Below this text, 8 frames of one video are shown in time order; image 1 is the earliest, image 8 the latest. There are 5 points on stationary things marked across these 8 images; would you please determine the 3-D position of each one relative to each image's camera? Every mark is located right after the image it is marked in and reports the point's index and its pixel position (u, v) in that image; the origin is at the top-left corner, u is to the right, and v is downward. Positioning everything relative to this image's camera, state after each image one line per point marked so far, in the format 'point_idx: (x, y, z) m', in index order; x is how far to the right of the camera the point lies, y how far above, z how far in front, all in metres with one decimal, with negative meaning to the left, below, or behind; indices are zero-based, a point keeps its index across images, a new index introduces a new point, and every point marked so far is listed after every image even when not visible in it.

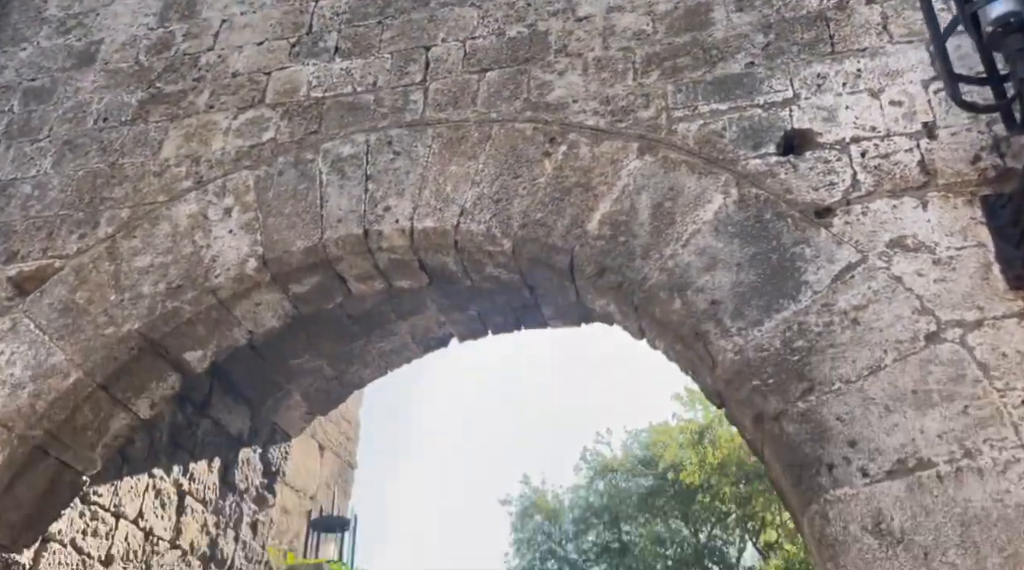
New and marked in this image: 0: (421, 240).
0: (-0.2, +0.1, +2.0) m
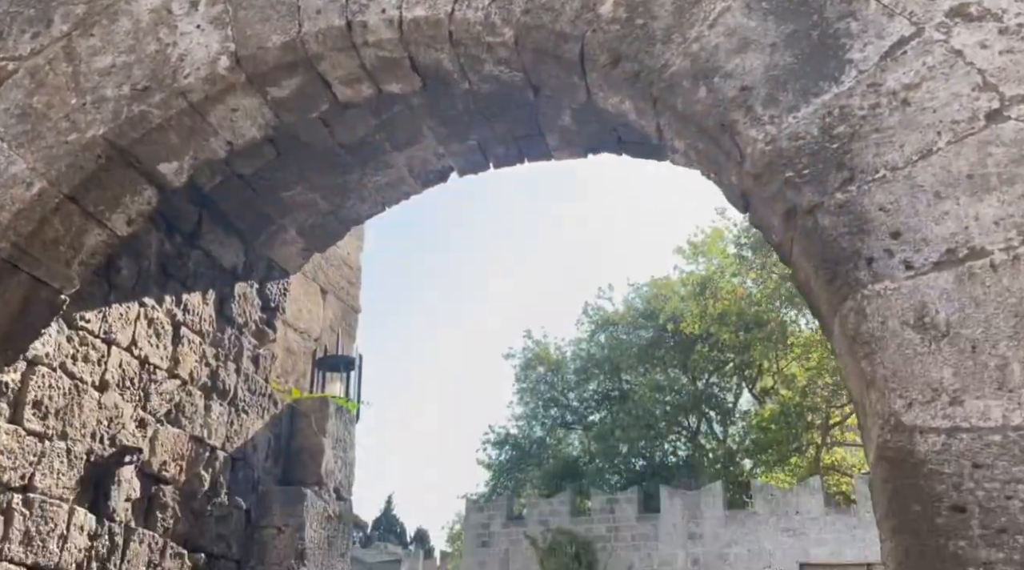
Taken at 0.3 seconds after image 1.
0: (-0.2, +0.6, +1.8) m
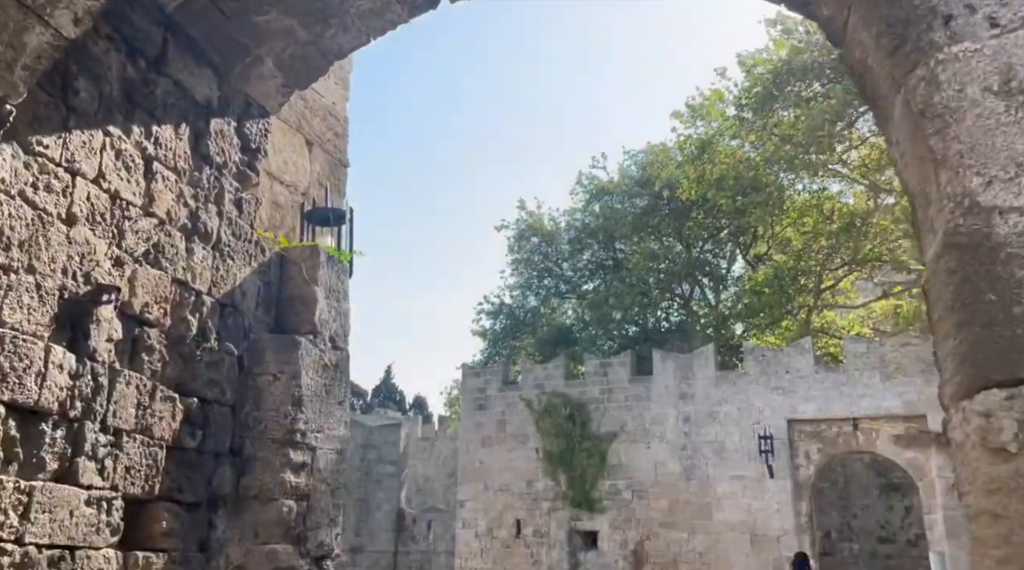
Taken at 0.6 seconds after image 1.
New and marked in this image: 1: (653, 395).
0: (-0.2, +0.9, +1.5) m
1: (+2.8, -2.2, +16.5) m
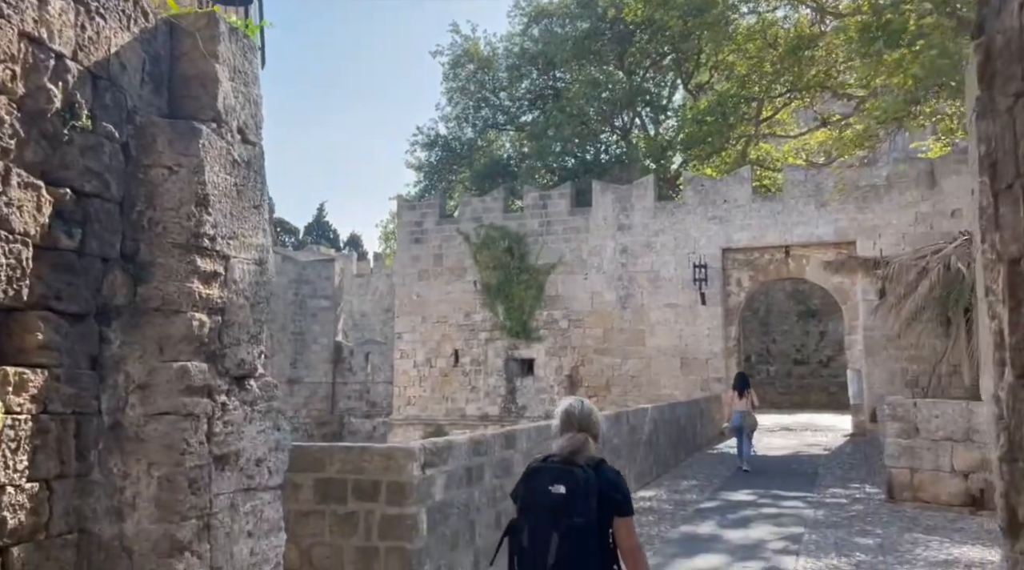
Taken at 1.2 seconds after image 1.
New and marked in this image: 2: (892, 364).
0: (-0.3, +1.3, +0.8) m
1: (+1.6, +1.2, +16.3) m
2: (+6.4, -1.4, +13.9) m
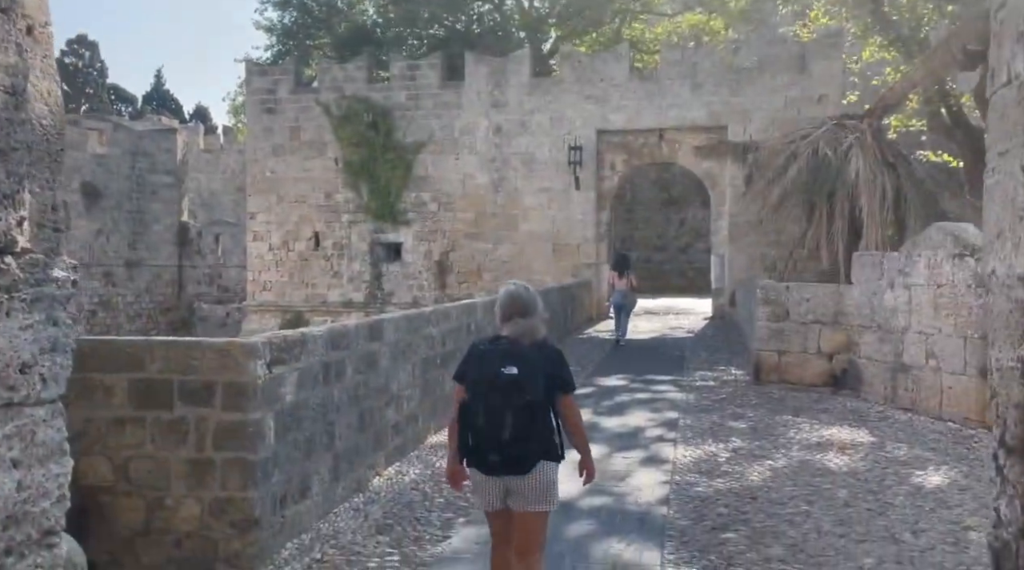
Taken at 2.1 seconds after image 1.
0: (-0.3, +1.4, -0.1) m
1: (-0.9, +3.4, +15.4) m
2: (+4.2, +0.6, +14.2) m
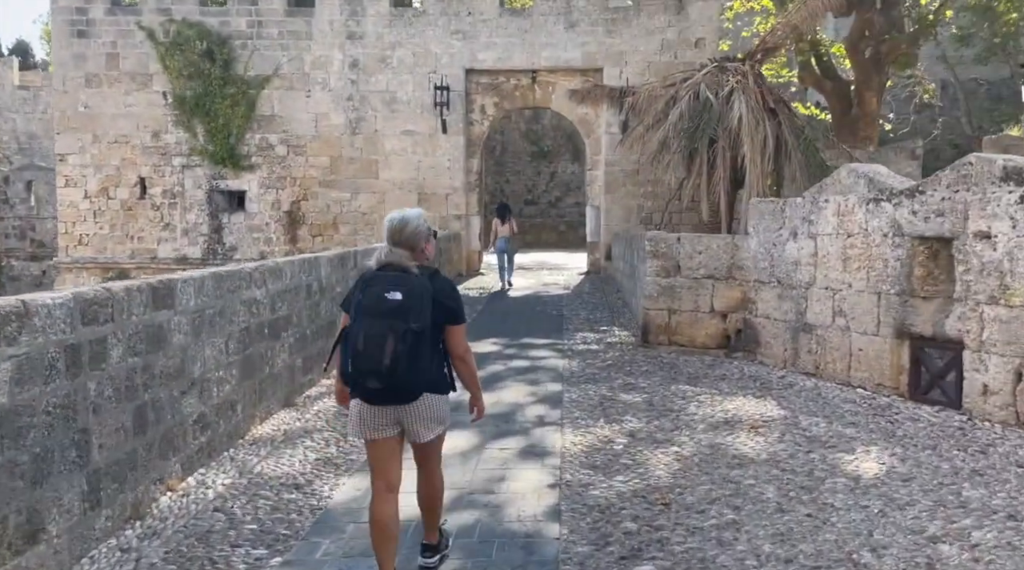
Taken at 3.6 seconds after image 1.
0: (-0.2, +1.4, -1.4) m
1: (-3.3, +4.2, +13.6) m
2: (+1.9, +1.4, +13.4) m
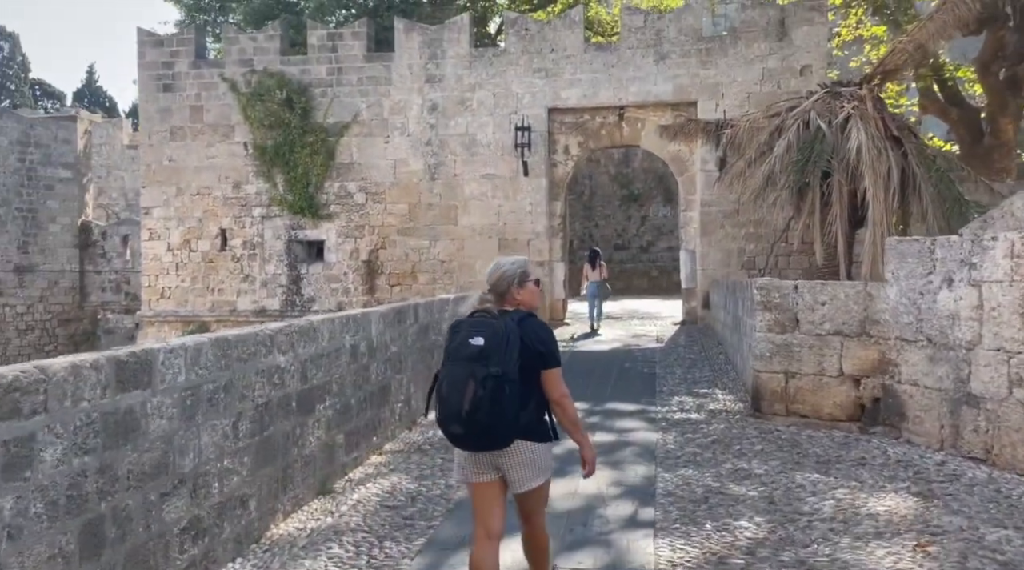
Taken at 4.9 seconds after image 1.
0: (-0.5, +1.4, -2.3) m
1: (-1.9, +3.4, +13.2) m
2: (+3.3, +0.6, +12.2) m
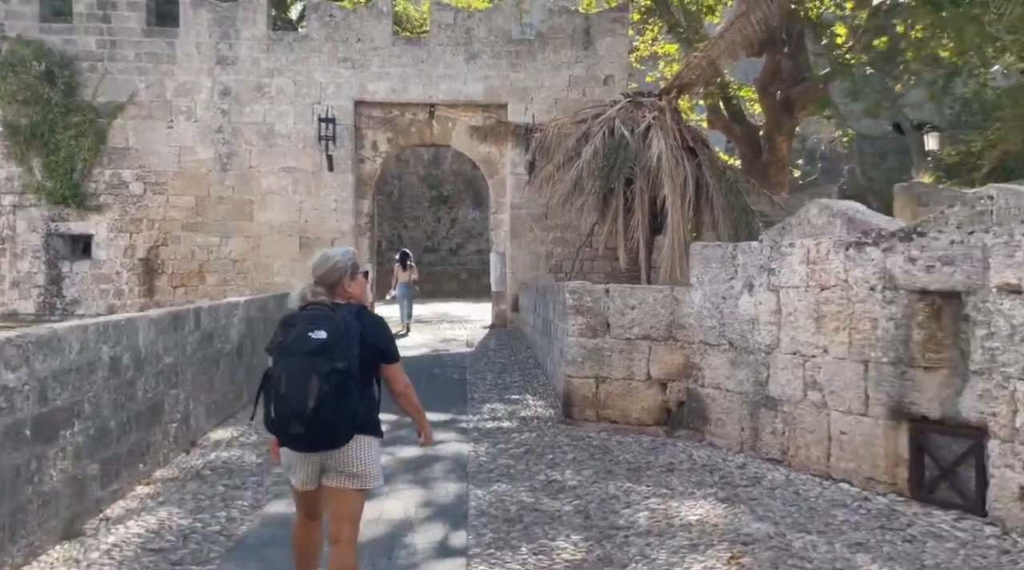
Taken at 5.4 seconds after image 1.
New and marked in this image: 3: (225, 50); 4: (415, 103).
0: (+0.1, +1.4, -2.7) m
1: (-4.9, +3.4, +12.0) m
2: (+0.4, +0.6, +12.3) m
3: (-4.2, +3.4, +12.0) m
4: (-1.4, +2.7, +12.2) m
